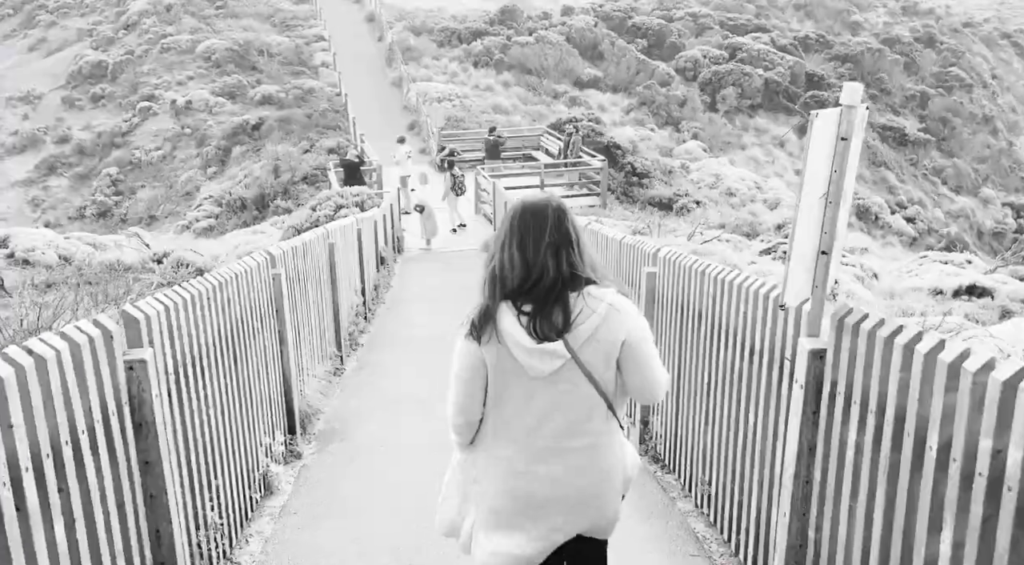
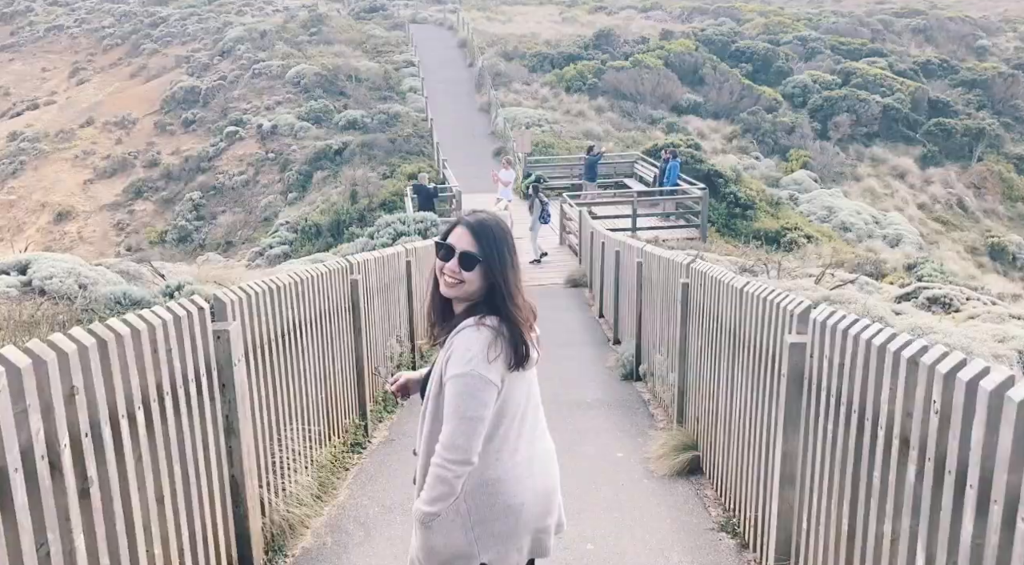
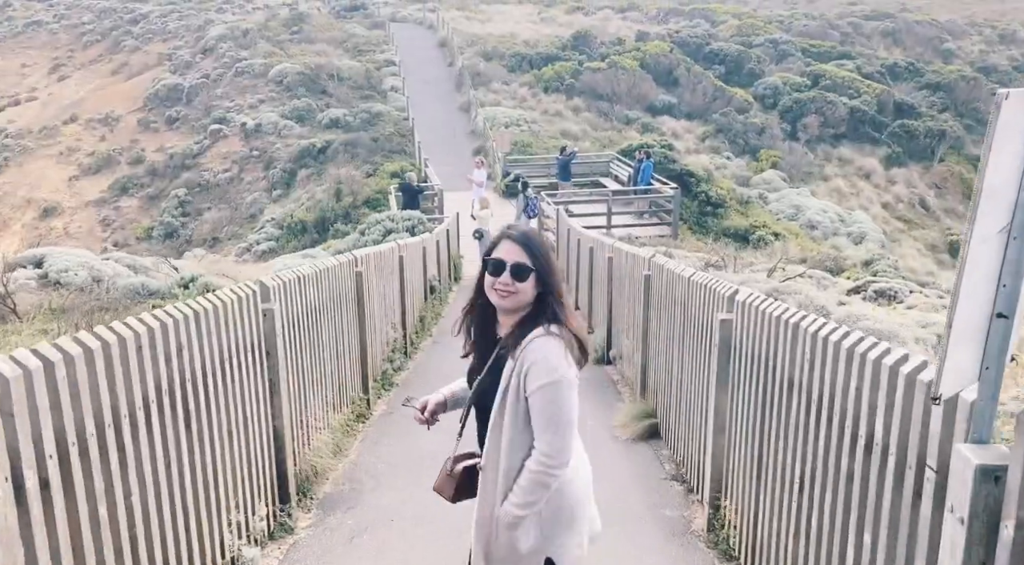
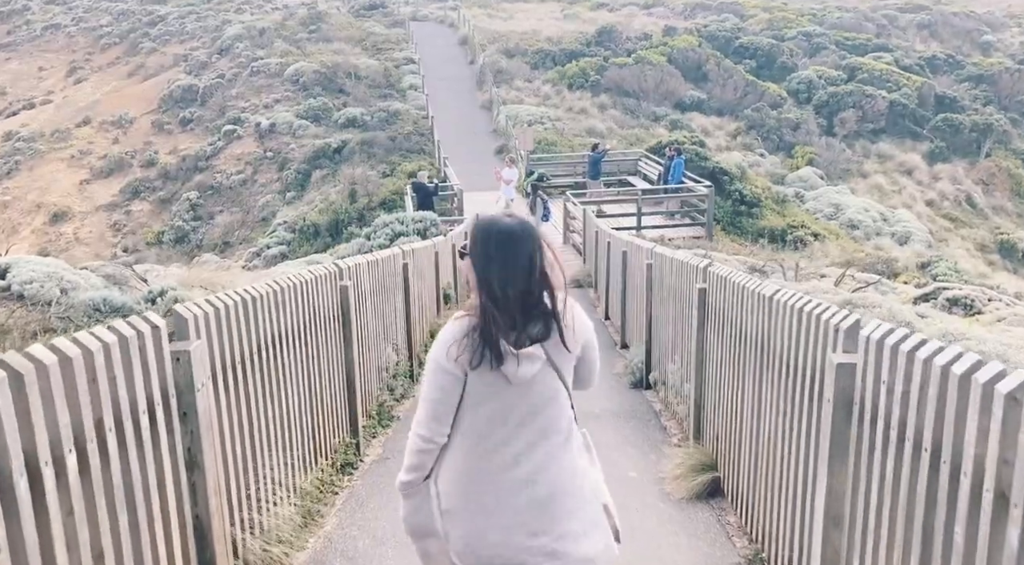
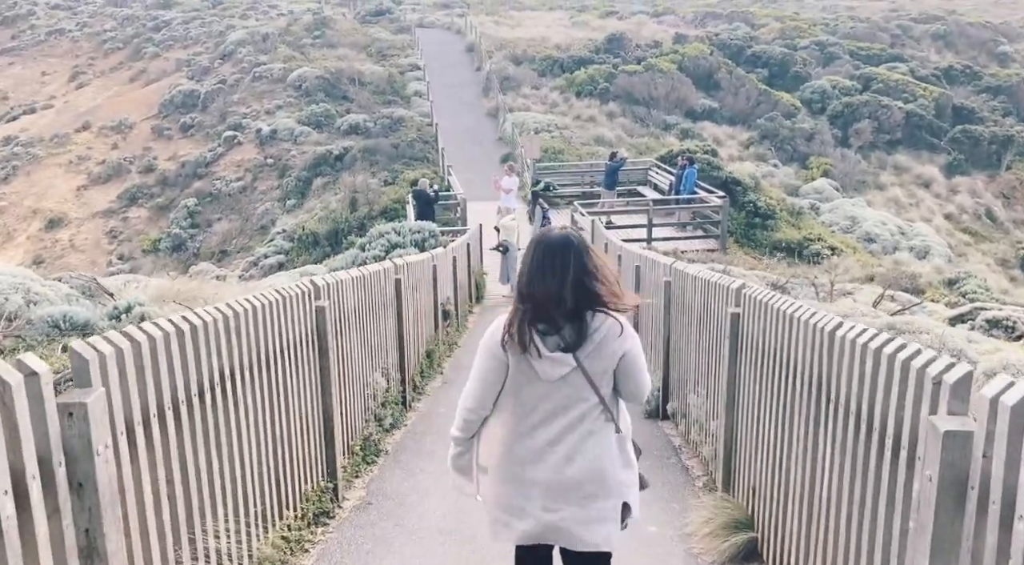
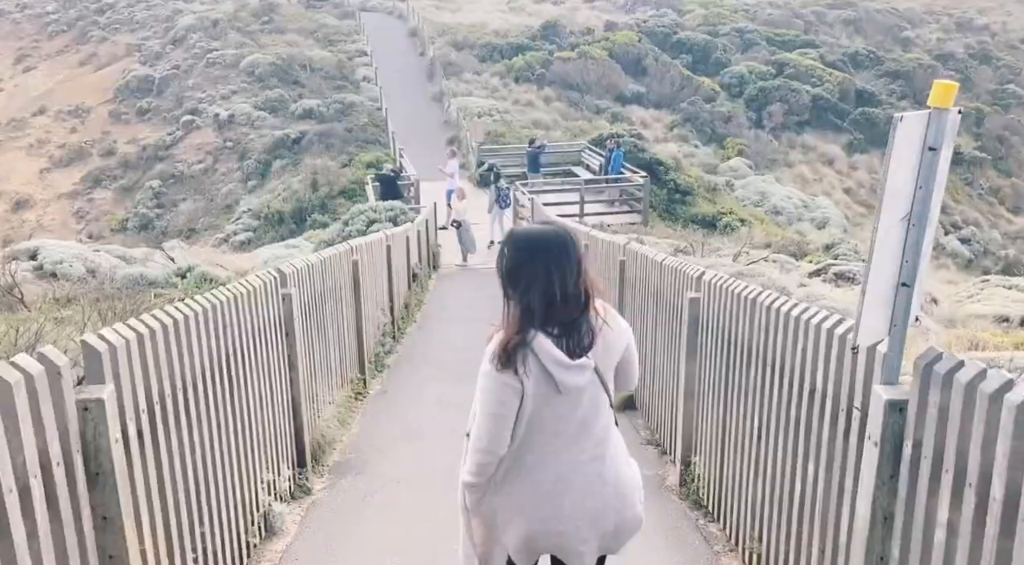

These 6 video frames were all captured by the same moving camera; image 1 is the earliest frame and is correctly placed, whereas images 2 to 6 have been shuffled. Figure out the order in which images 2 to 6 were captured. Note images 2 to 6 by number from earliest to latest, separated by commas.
6, 3, 2, 4, 5
